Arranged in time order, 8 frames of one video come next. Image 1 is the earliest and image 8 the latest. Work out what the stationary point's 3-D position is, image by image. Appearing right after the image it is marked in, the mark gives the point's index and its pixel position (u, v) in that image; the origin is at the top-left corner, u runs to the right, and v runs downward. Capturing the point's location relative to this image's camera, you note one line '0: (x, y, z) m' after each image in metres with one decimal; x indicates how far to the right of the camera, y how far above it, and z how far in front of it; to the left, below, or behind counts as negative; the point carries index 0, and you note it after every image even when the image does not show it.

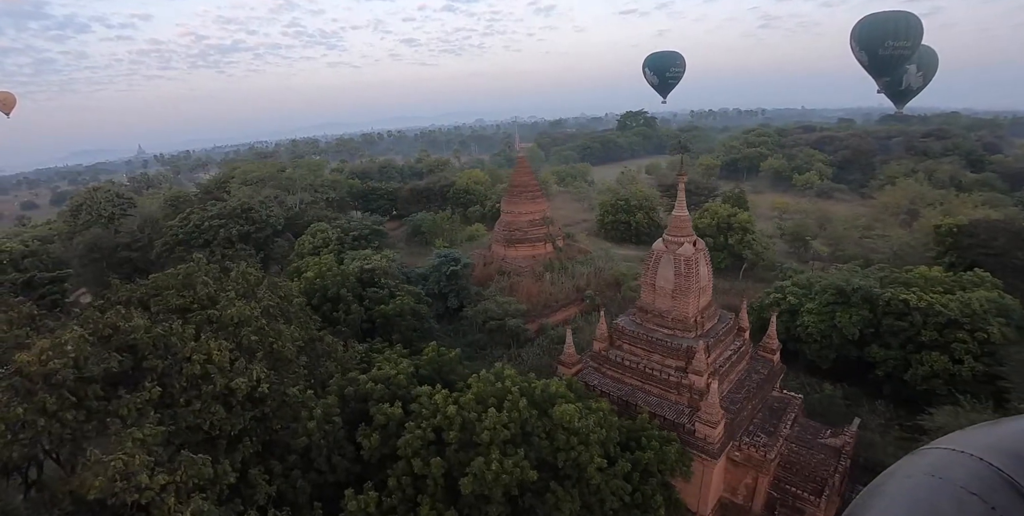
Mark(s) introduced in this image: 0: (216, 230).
0: (-10.4, +0.9, +18.6) m
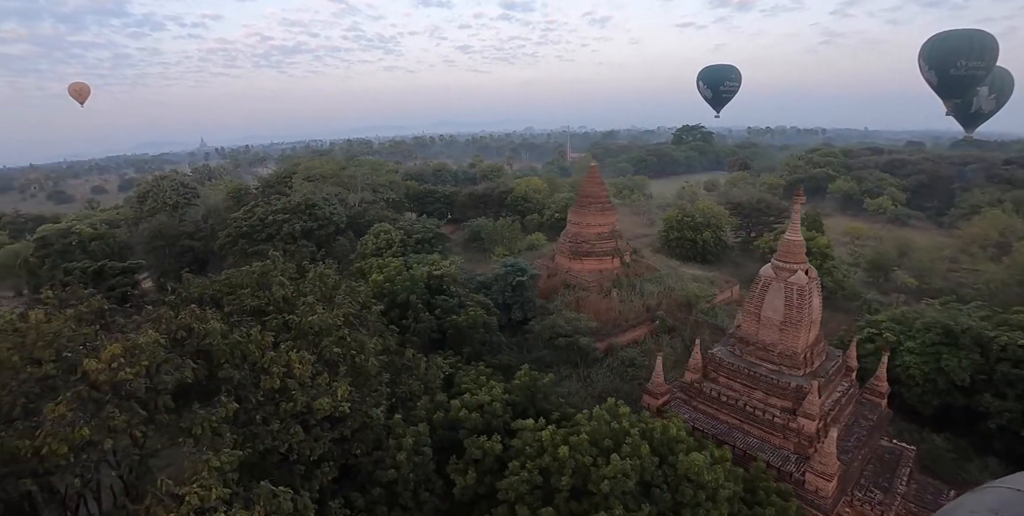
0: (-7.7, +1.1, +17.9) m
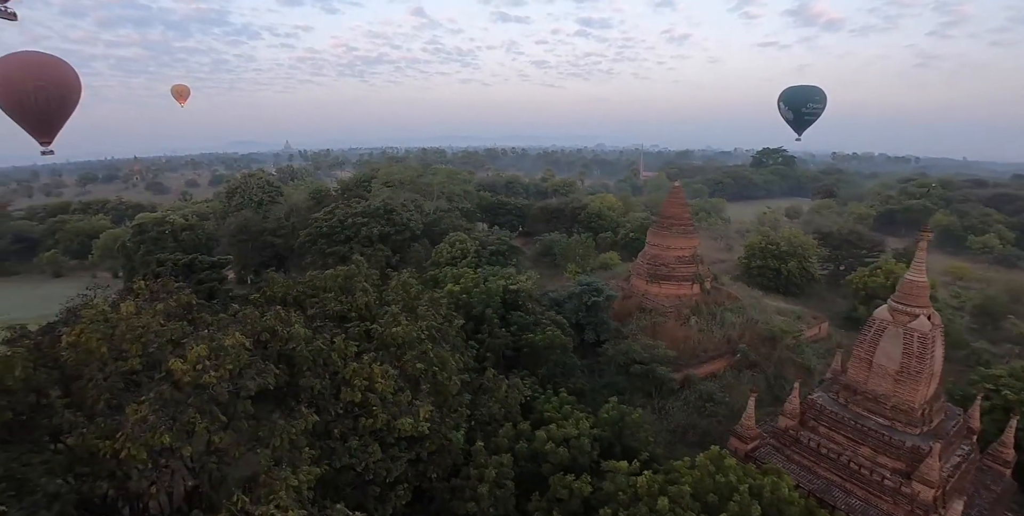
0: (-5.1, +1.0, +17.9) m
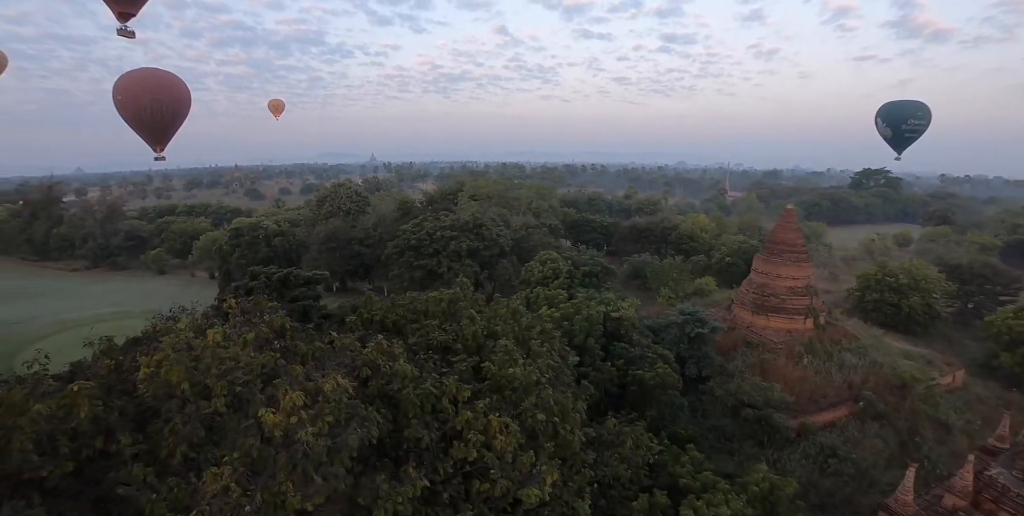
0: (-2.0, +0.5, +17.1) m
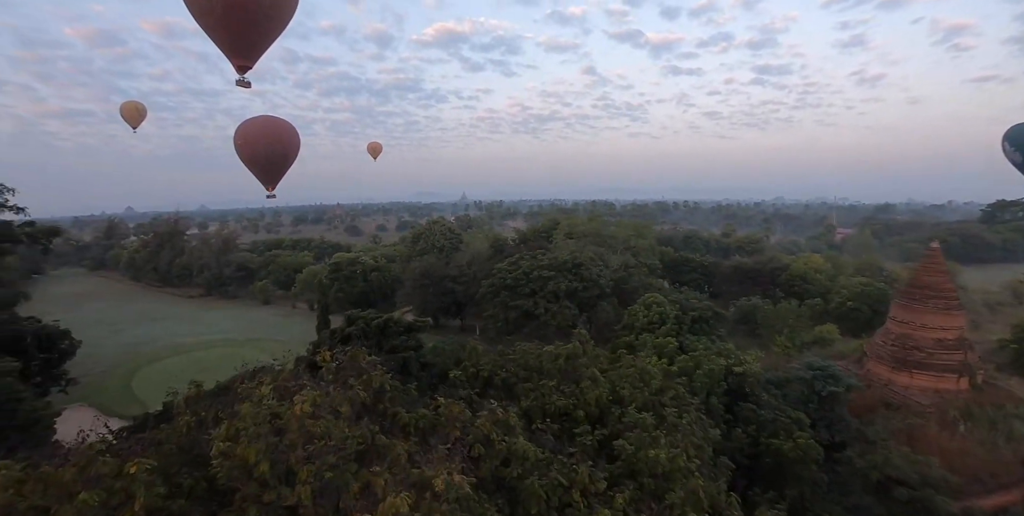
0: (+1.0, -0.7, +16.1) m
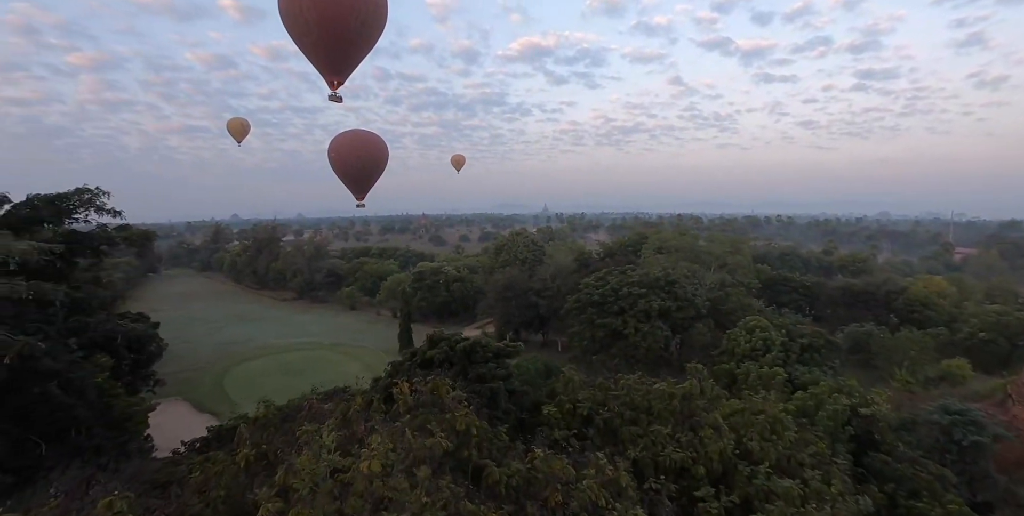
0: (+3.5, -1.1, +15.0) m
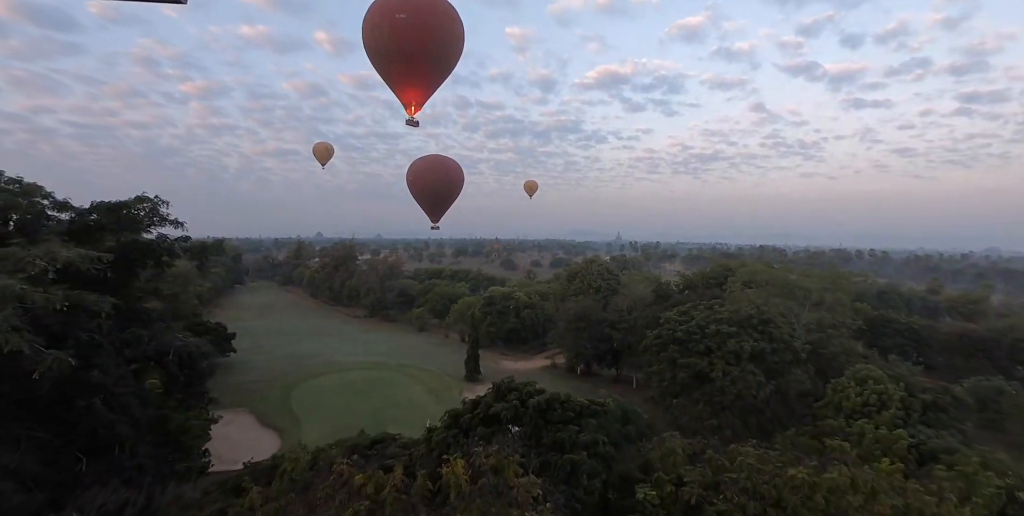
0: (+5.3, -2.0, +13.4) m
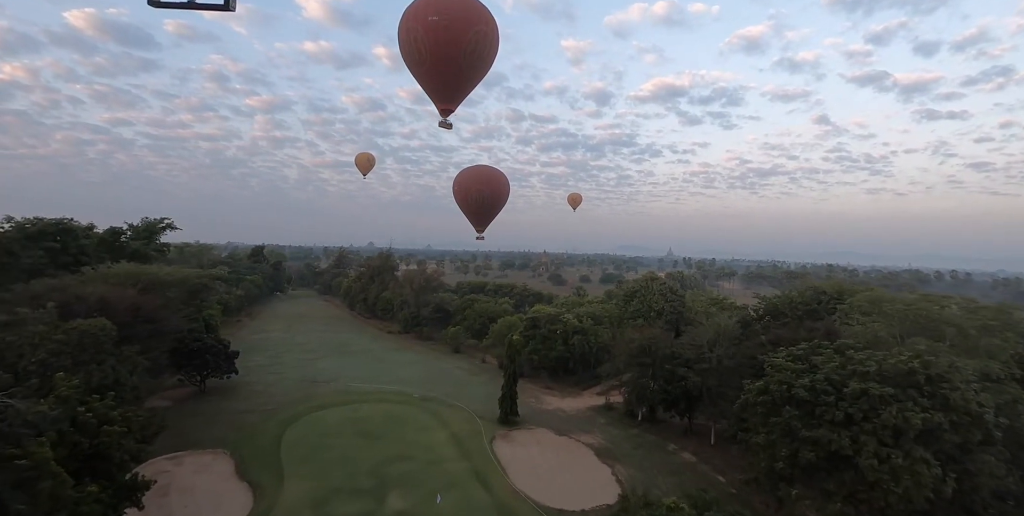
0: (+6.1, -2.4, +9.0) m
